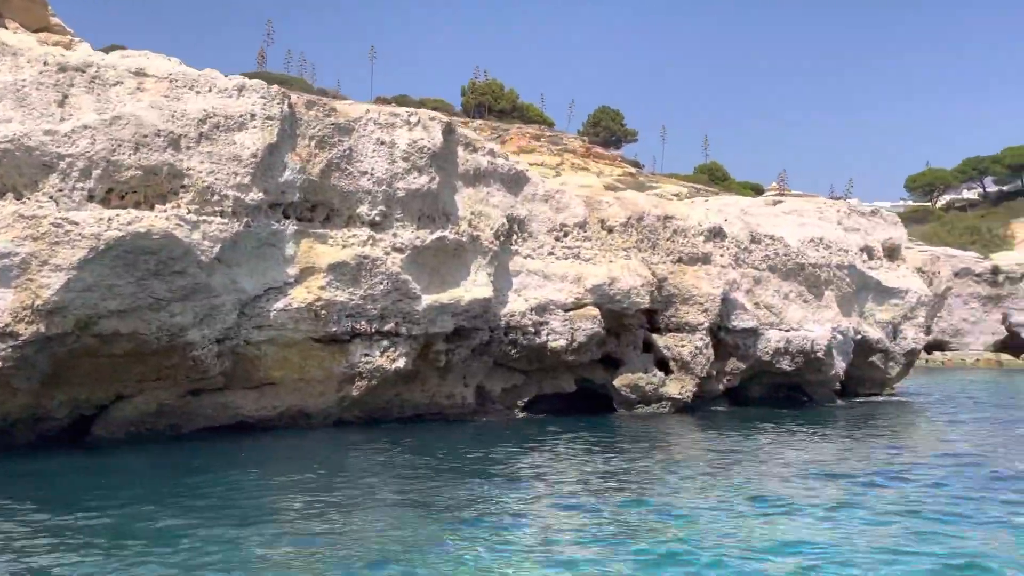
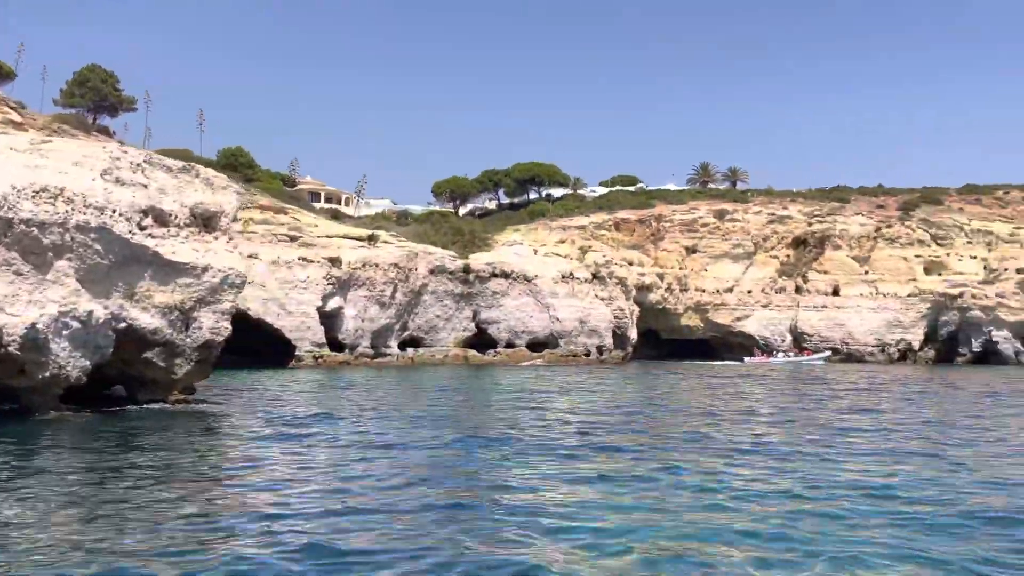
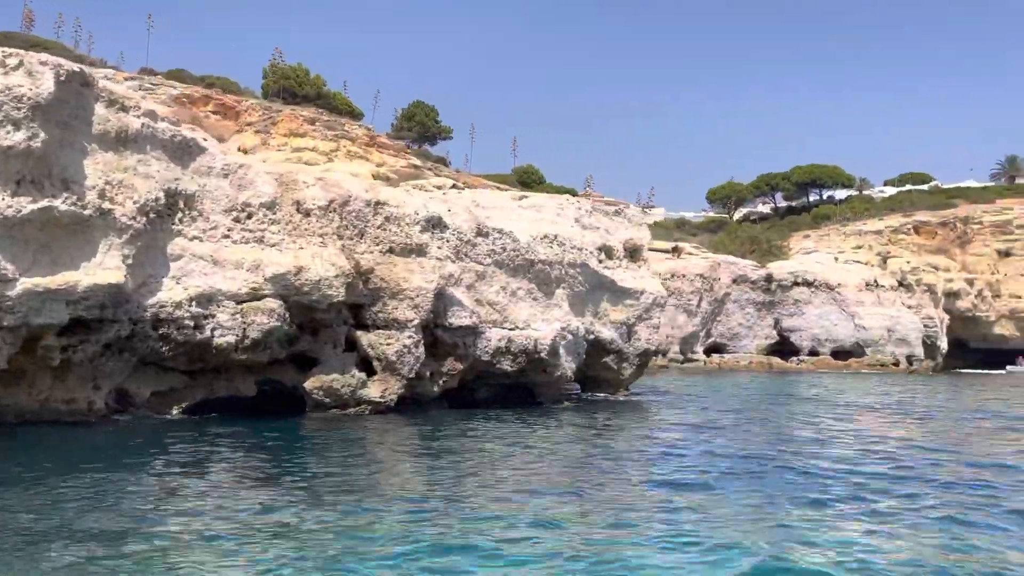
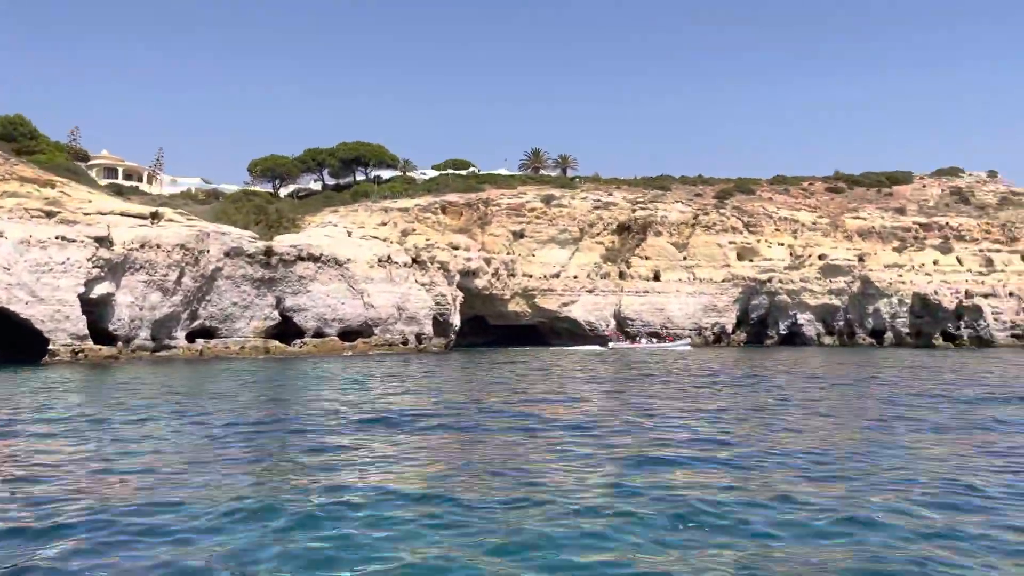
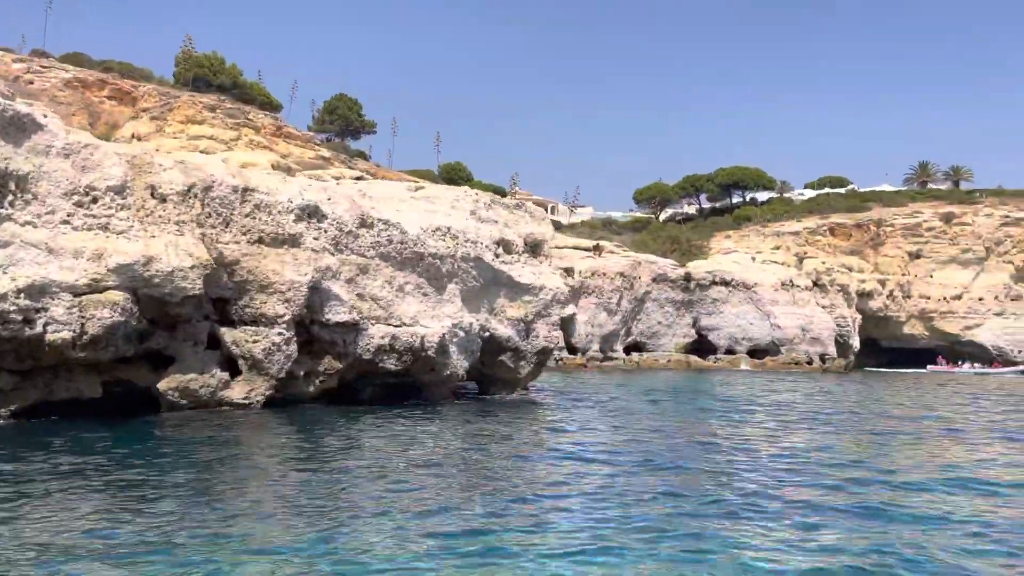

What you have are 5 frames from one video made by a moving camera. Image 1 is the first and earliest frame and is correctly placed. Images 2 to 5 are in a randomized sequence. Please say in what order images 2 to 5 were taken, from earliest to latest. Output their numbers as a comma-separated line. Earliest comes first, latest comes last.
3, 5, 2, 4
